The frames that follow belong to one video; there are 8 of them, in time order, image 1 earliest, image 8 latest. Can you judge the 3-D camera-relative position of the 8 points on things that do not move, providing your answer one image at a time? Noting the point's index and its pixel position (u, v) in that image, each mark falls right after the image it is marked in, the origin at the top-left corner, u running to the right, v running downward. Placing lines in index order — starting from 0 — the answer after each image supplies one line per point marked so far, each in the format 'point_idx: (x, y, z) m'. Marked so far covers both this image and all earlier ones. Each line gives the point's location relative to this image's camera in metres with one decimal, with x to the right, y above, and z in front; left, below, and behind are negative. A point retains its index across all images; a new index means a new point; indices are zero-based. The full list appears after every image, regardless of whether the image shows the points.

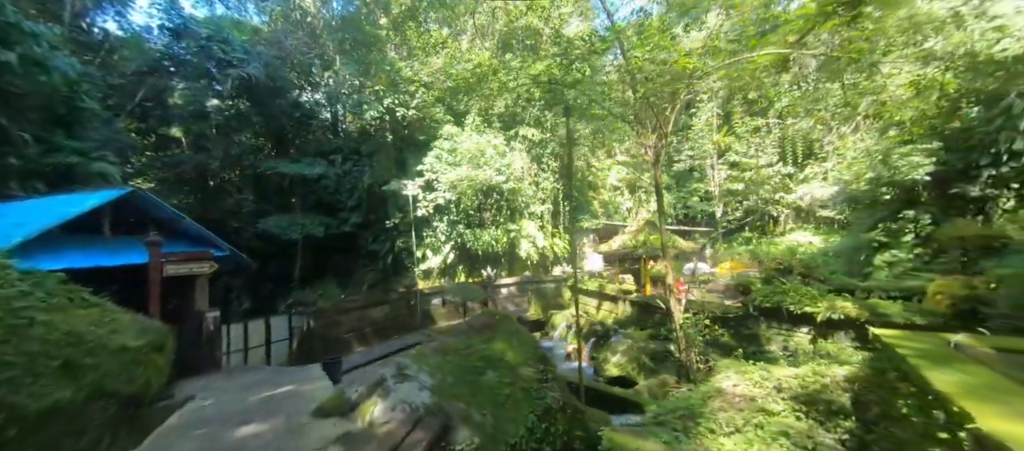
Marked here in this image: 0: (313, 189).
0: (-3.3, +0.6, +6.9) m
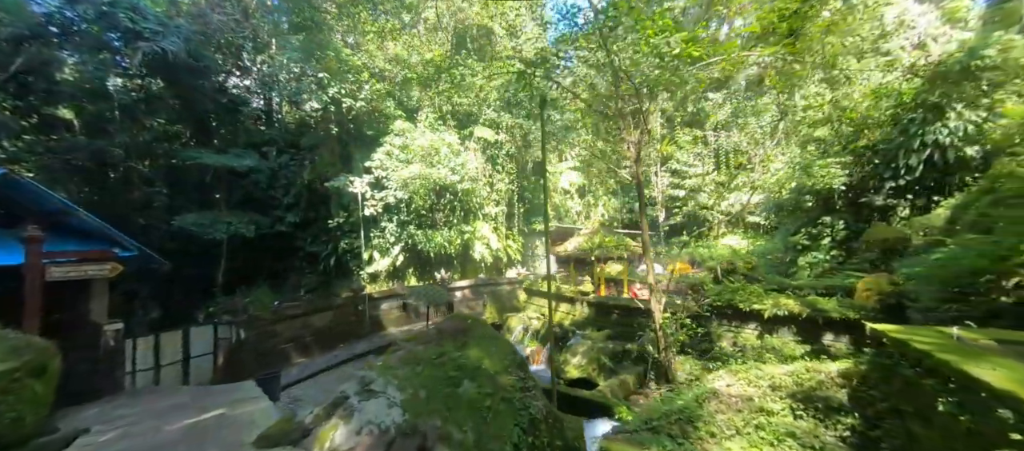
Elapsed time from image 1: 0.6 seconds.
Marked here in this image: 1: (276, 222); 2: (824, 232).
0: (-4.0, +0.6, +6.2) m
1: (-3.6, 0.0, +6.4) m
2: (+4.8, -0.1, +6.4) m
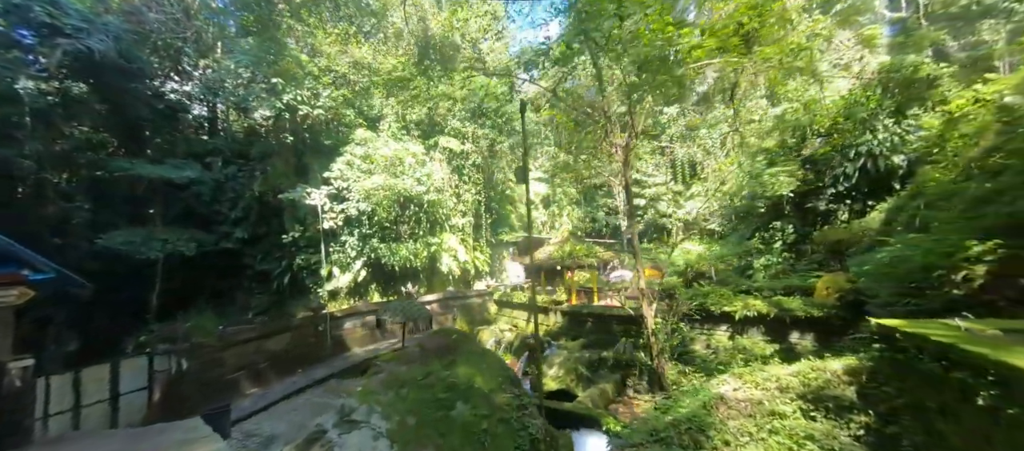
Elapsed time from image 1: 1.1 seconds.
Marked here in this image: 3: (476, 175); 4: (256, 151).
0: (-4.5, +0.3, +5.7) m
1: (-4.1, -0.2, +5.9) m
2: (+4.3, -0.2, +6.8) m
3: (-0.7, +1.0, +8.4) m
4: (-3.7, +1.1, +6.0) m
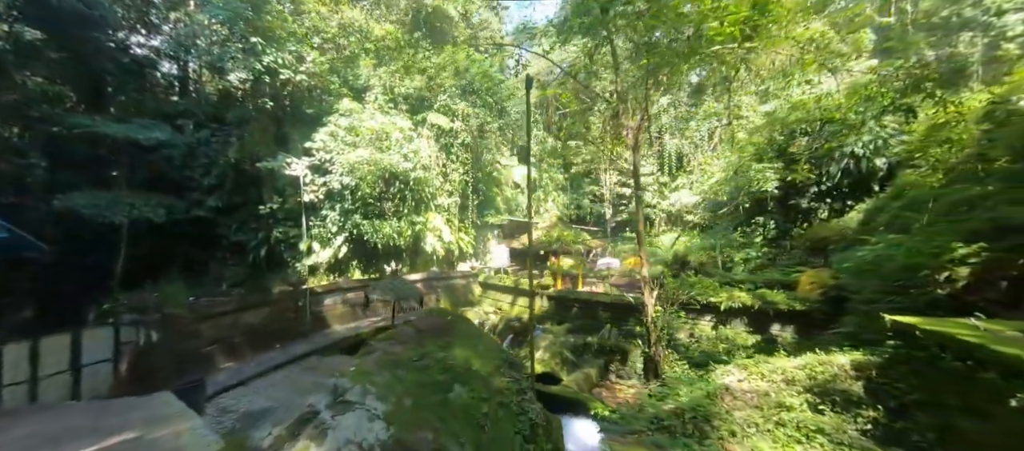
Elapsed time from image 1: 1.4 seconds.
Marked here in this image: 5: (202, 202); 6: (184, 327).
0: (-4.6, +0.8, +5.3) m
1: (-4.3, +0.2, +5.6) m
2: (+4.1, -0.1, +6.9) m
3: (-0.9, +1.4, +8.2) m
4: (-3.8, +1.5, +5.7) m
5: (-4.2, +0.3, +5.6) m
6: (-3.7, -1.2, +4.8) m
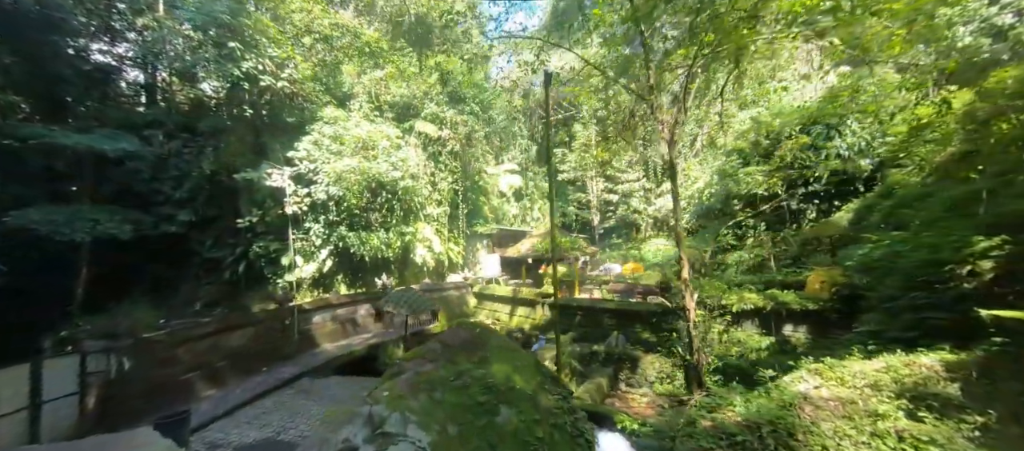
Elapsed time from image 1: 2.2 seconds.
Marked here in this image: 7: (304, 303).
0: (-4.7, +0.6, +4.9) m
1: (-4.3, 0.0, +5.2) m
2: (+3.9, -0.1, +7.0) m
3: (-1.1, +1.2, +8.0) m
4: (-3.9, +1.3, +5.4) m
5: (-4.2, +0.1, +5.2) m
6: (-3.7, -1.3, +4.4) m
7: (-2.7, -1.1, +5.7) m
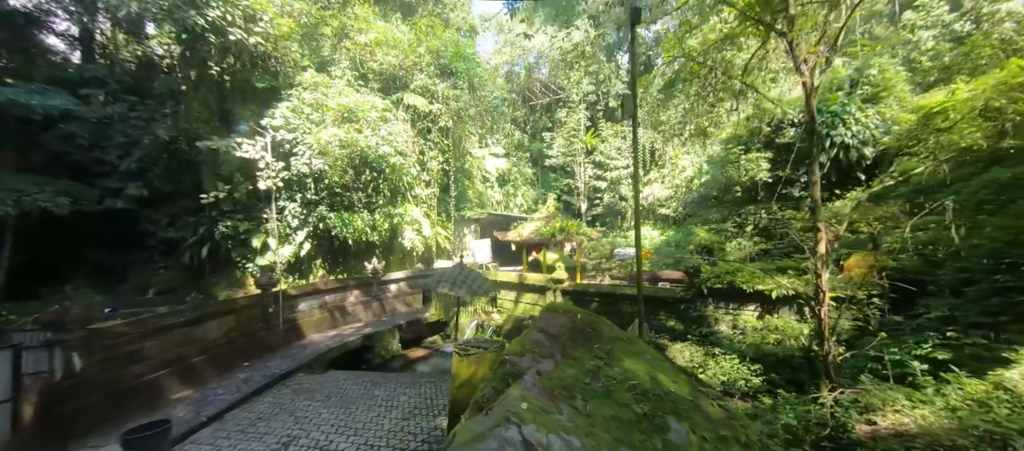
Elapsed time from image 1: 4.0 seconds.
0: (-4.5, +0.9, +4.1) m
1: (-4.2, +0.3, +4.4) m
2: (+3.9, +0.1, +6.9) m
3: (-1.2, +1.5, +7.5) m
4: (-3.8, +1.6, +4.6) m
5: (-4.1, +0.4, +4.5) m
6: (-3.5, -1.1, +3.7) m
7: (-2.7, -0.8, +5.1) m
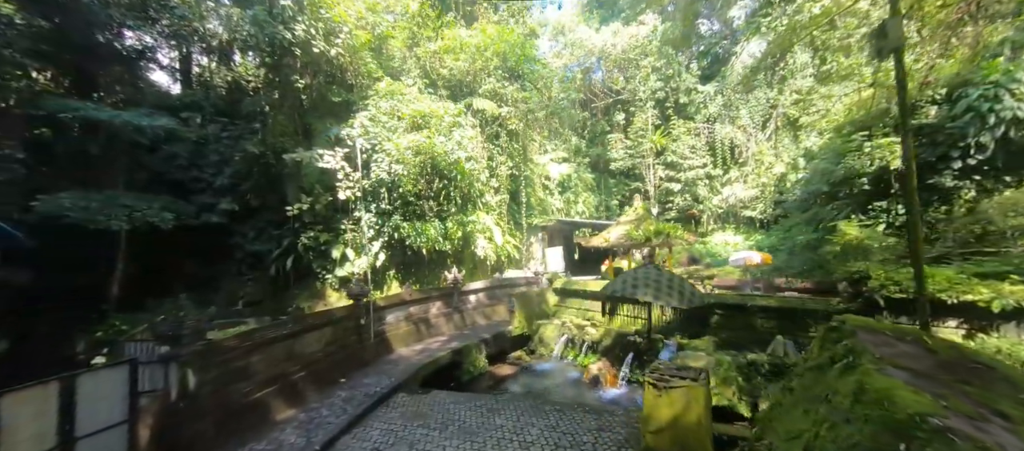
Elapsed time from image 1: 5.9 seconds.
0: (-3.6, +0.8, +4.1) m
1: (-3.2, +0.2, +4.4) m
2: (+5.1, +0.1, +5.9) m
3: (0.0, +1.4, +7.1) m
4: (-2.8, +1.5, +4.5) m
5: (-3.1, +0.3, +4.4) m
6: (-2.6, -1.1, +3.5) m
7: (-1.6, -0.9, +4.8) m
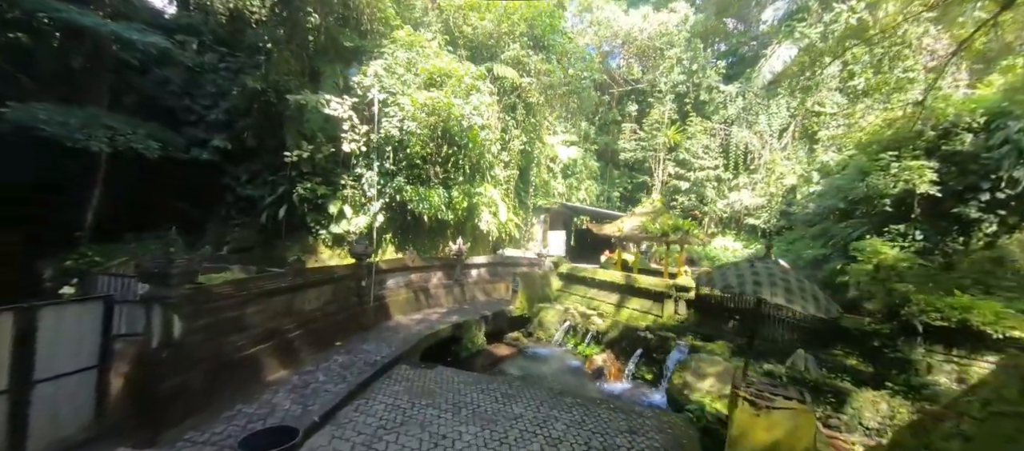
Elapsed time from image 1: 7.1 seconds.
0: (-3.2, +1.4, +3.7) m
1: (-3.0, +0.9, +4.0) m
2: (+5.2, -0.2, +5.8) m
3: (+0.3, +1.8, +6.8) m
4: (-2.4, +2.1, +4.1) m
5: (-2.9, +0.9, +4.0) m
6: (-2.5, -0.6, +3.2) m
7: (-1.5, -0.4, +4.5) m
